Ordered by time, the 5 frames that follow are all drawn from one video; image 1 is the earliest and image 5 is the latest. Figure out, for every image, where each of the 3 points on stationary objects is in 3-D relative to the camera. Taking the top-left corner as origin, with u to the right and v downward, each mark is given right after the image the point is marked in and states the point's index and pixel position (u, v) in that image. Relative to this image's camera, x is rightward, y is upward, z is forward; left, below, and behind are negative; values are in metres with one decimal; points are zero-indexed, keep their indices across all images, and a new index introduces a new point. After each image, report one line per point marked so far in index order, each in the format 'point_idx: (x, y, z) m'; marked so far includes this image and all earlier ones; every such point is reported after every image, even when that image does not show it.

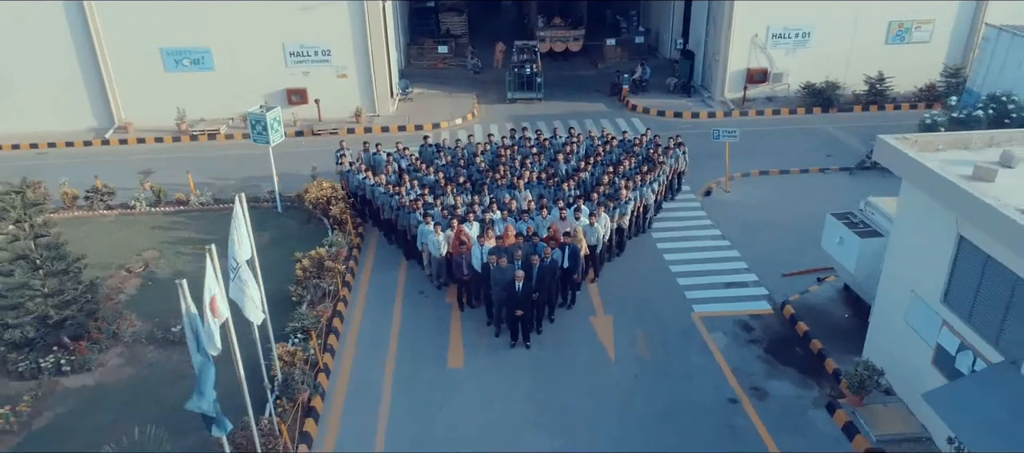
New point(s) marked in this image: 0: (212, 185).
0: (-6.4, +0.9, +15.7) m
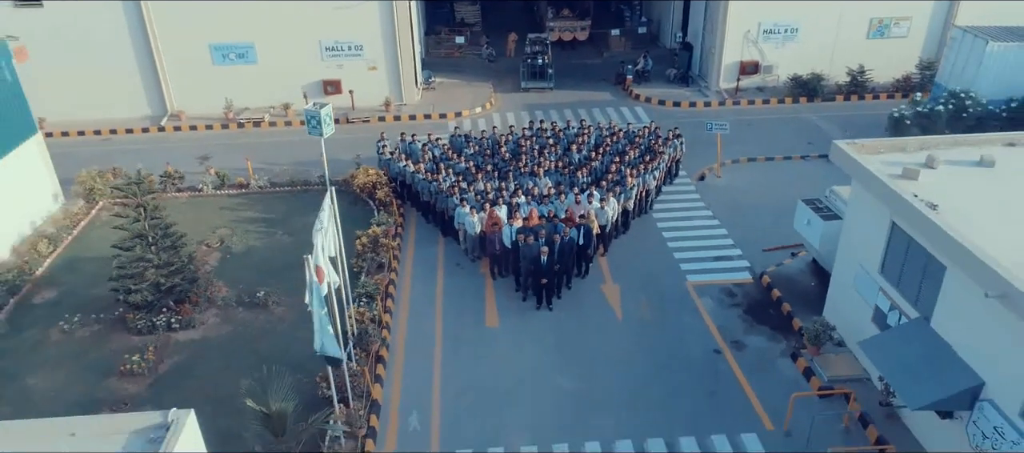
0: (-6.0, +1.4, +17.8) m
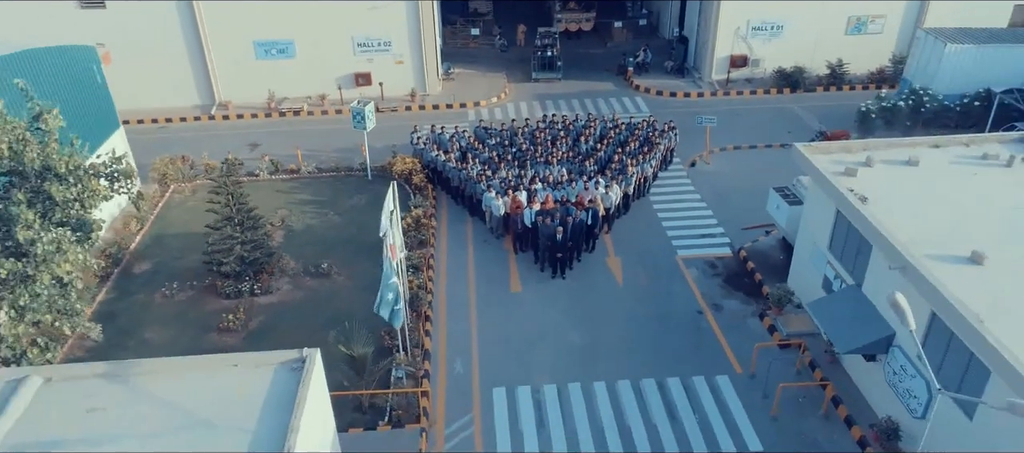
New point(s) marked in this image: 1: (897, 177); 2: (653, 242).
0: (-5.6, +1.9, +20.4) m
1: (+6.4, +0.8, +12.1) m
2: (+3.2, -0.3, +16.5) m
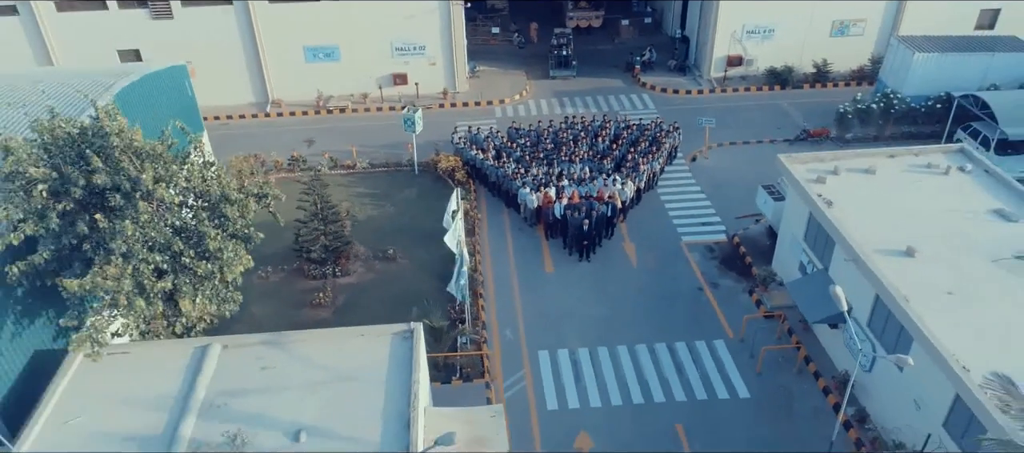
0: (-4.8, +2.4, +23.4) m
1: (+7.3, +0.9, +15.3) m
2: (+4.0, -0.1, +19.7) m
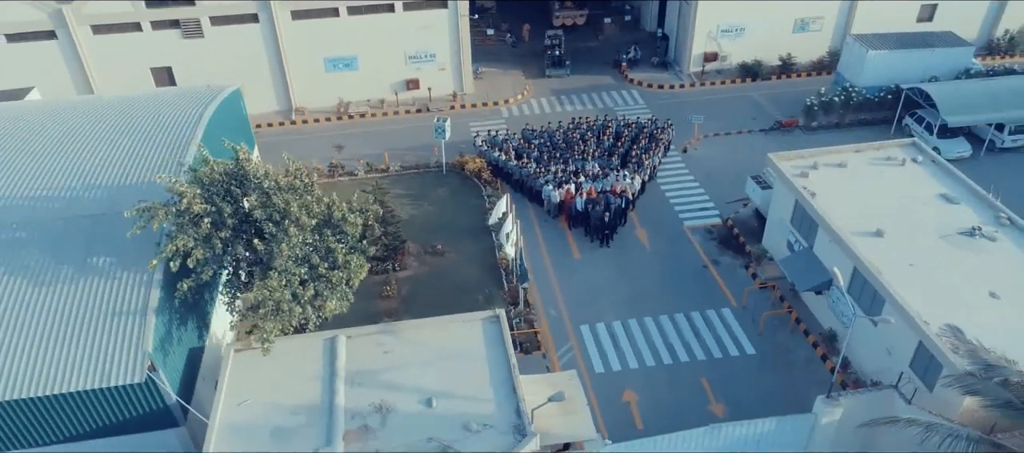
0: (-4.3, +2.5, +26.1) m
1: (+8.3, +1.3, +18.8) m
2: (+4.9, +0.4, +23.1) m
